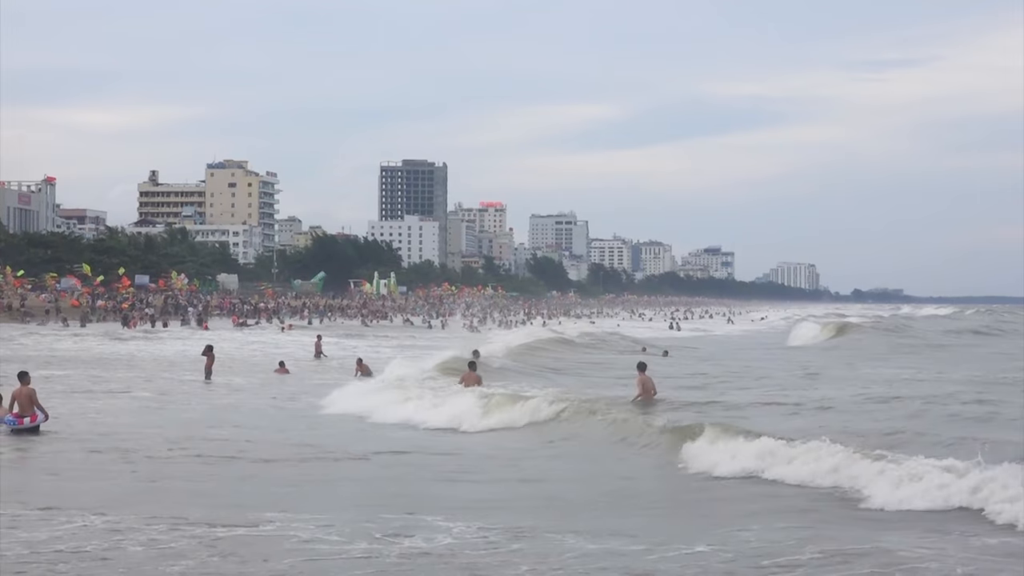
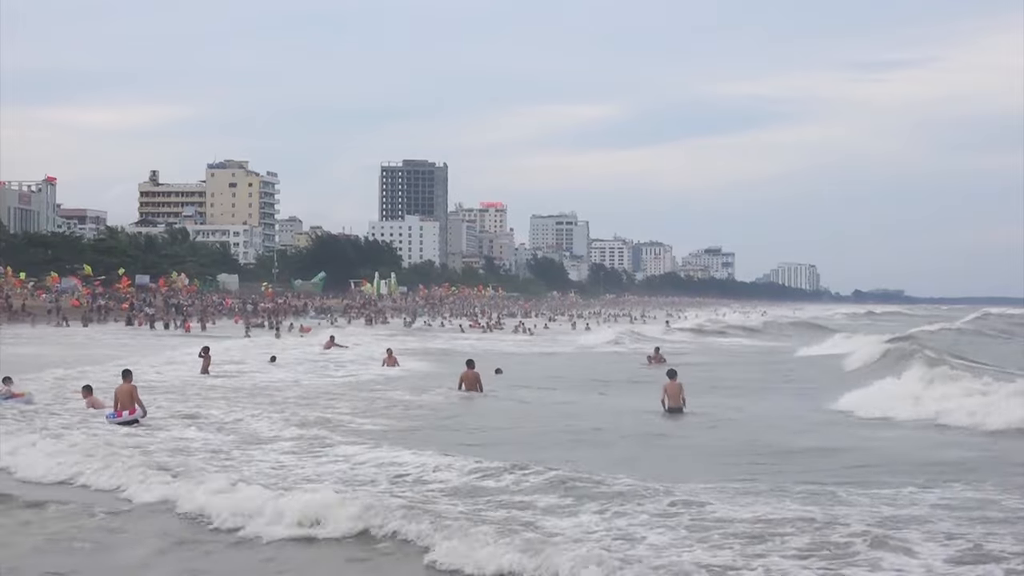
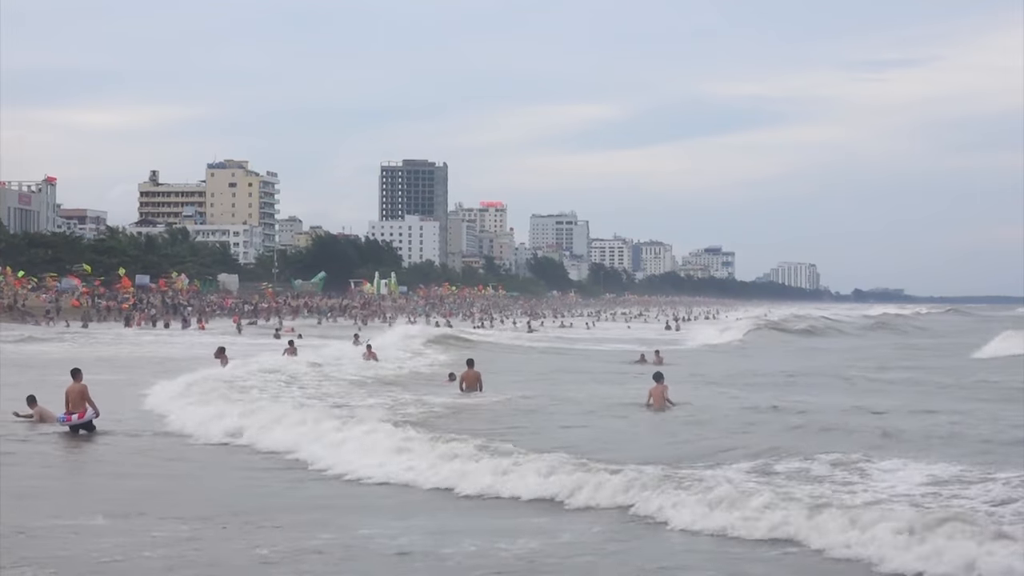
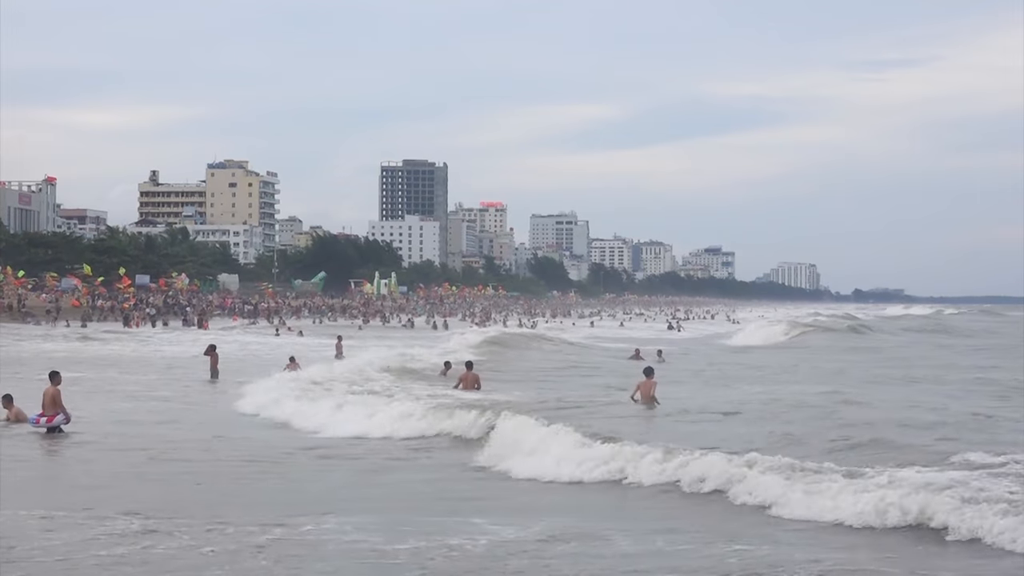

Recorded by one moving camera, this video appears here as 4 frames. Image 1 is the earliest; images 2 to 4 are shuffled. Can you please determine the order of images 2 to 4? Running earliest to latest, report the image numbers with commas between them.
4, 3, 2
